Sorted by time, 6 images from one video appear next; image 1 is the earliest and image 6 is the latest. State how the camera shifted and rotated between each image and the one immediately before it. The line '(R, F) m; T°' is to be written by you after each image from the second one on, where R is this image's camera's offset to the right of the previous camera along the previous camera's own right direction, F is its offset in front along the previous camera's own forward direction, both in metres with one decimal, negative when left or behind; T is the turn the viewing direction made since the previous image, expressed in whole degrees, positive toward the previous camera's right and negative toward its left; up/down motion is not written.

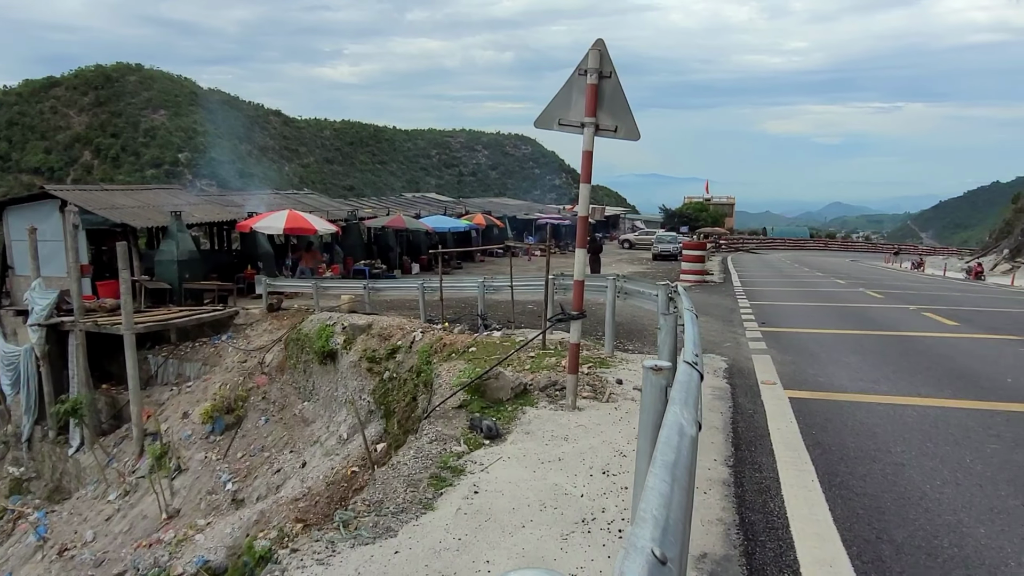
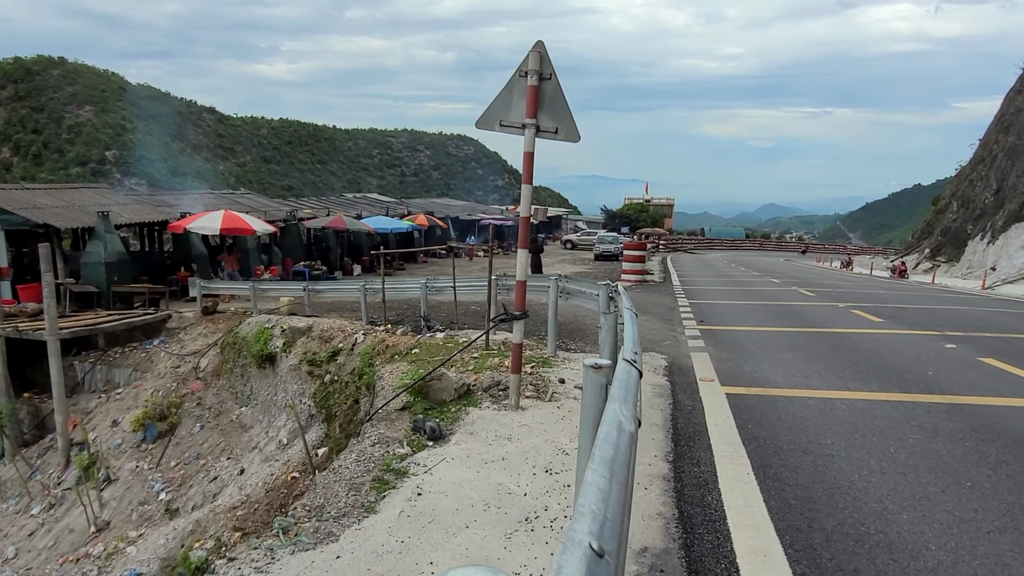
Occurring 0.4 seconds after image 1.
(0.0, 0.0) m; +4°
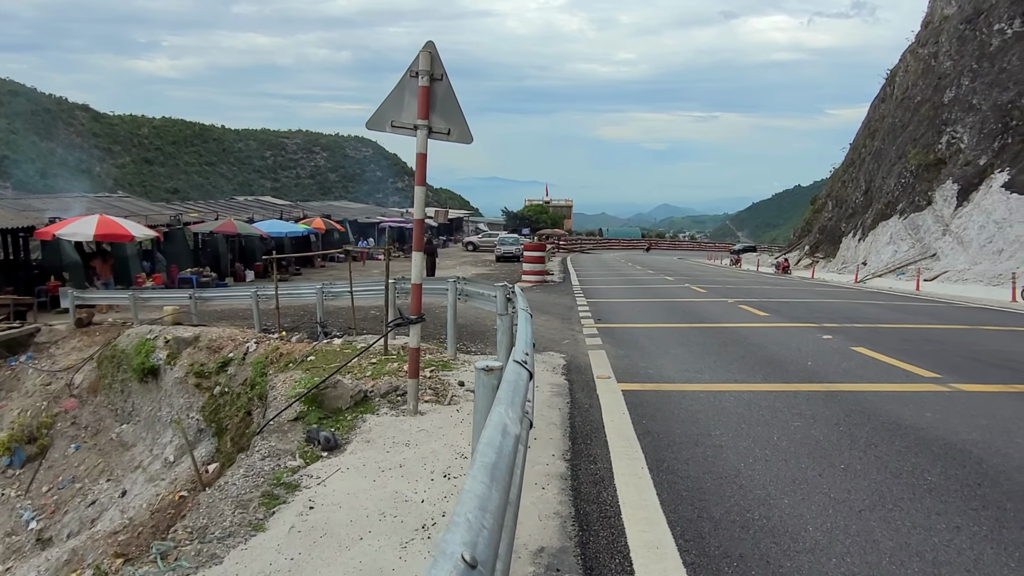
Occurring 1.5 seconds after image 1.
(+0.1, 0.0) m; +8°
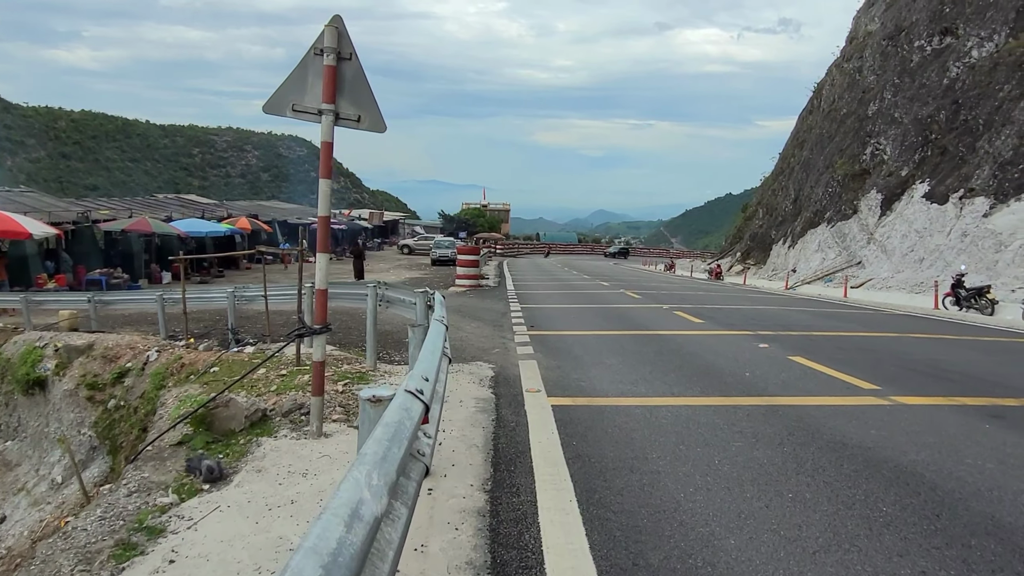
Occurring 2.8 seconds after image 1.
(+0.1, +0.5) m; +5°
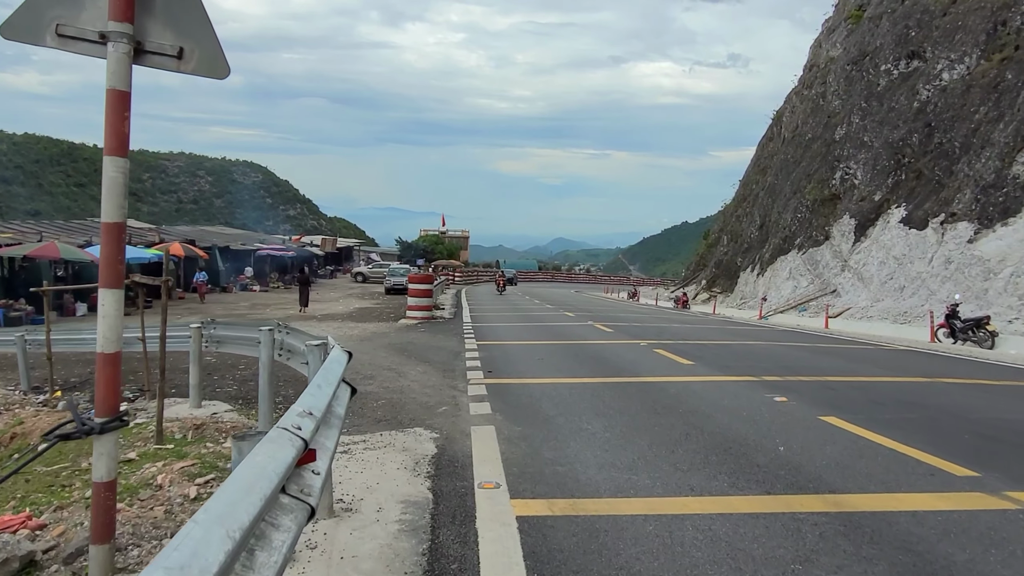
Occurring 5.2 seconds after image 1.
(+0.1, +2.0) m; +3°
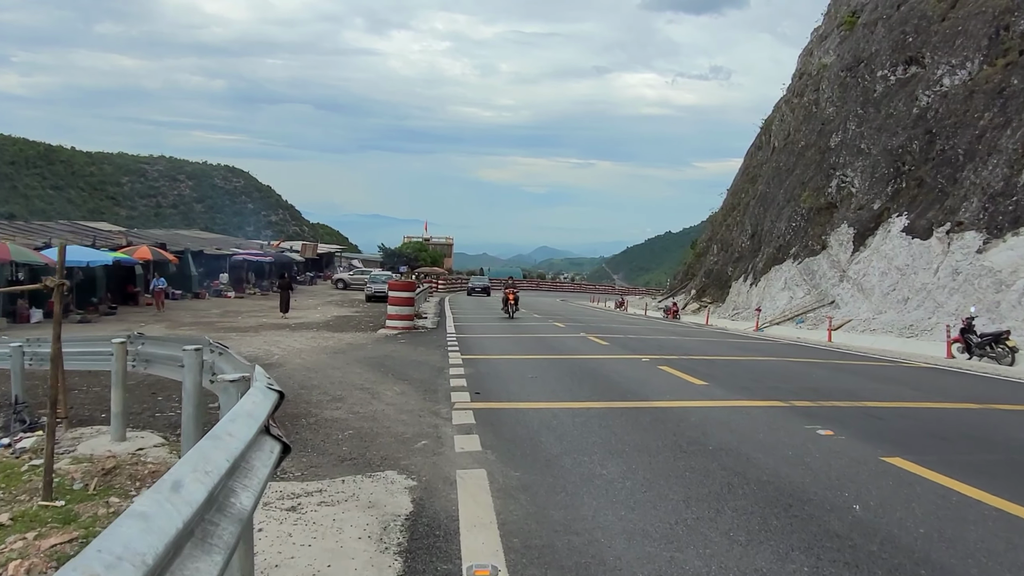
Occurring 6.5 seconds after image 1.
(-0.1, +1.2) m; +1°
